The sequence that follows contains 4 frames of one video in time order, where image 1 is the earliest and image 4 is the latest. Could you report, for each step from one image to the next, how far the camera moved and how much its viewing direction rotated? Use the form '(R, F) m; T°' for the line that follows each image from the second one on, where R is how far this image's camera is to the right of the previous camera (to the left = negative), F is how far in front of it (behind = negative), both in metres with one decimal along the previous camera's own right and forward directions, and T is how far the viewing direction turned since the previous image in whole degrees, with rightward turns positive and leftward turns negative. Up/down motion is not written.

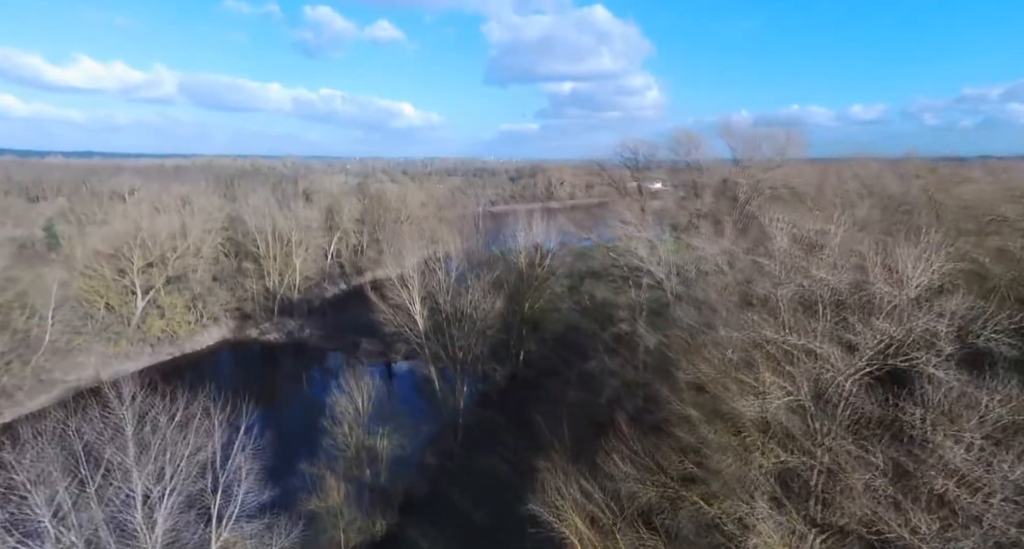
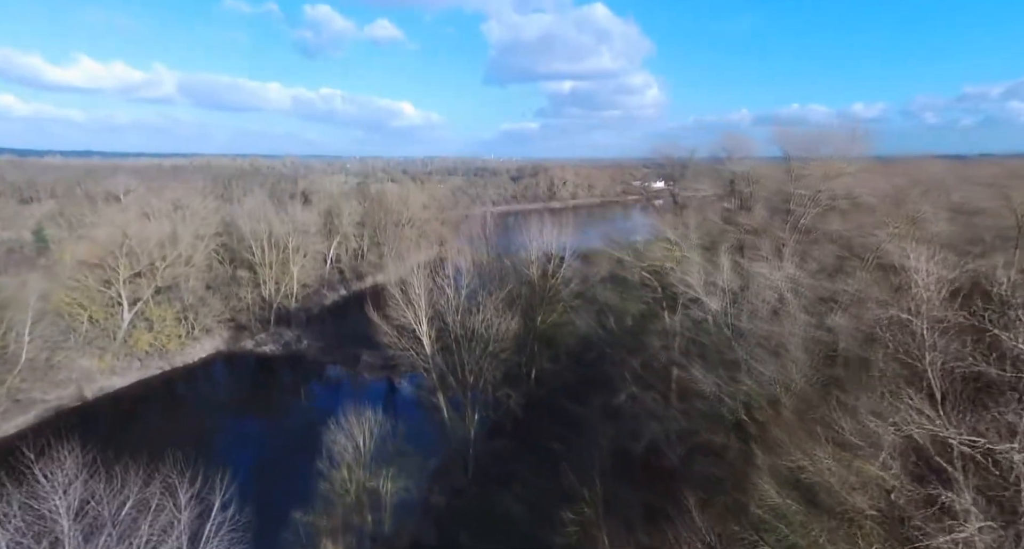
(-0.4, +1.4) m; 0°
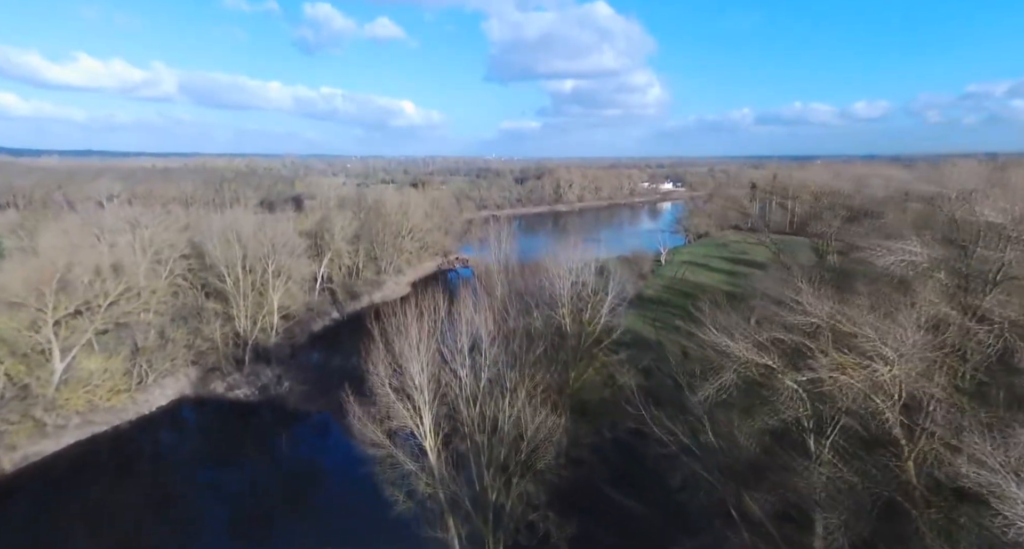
(-0.7, +4.2) m; 0°
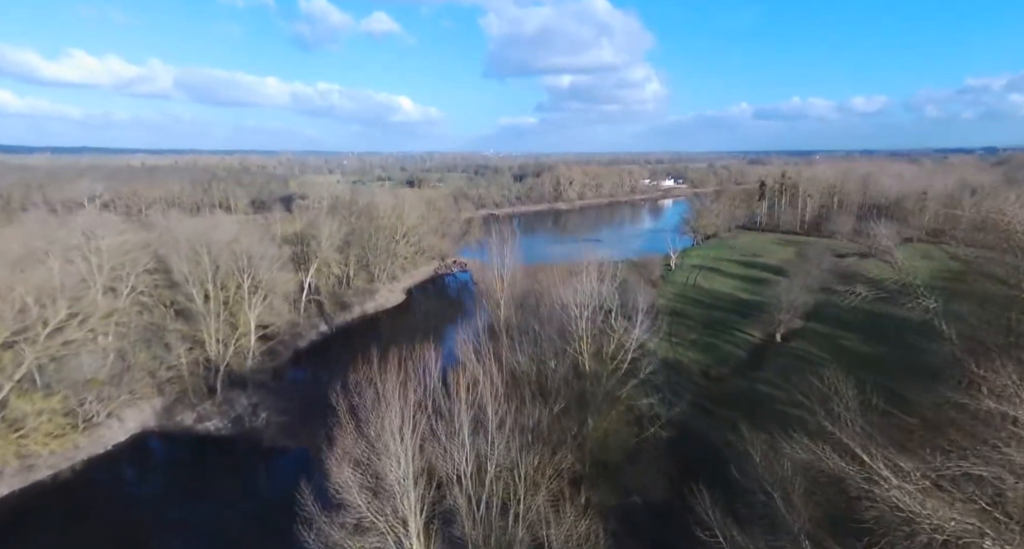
(-0.2, +2.6) m; 0°
